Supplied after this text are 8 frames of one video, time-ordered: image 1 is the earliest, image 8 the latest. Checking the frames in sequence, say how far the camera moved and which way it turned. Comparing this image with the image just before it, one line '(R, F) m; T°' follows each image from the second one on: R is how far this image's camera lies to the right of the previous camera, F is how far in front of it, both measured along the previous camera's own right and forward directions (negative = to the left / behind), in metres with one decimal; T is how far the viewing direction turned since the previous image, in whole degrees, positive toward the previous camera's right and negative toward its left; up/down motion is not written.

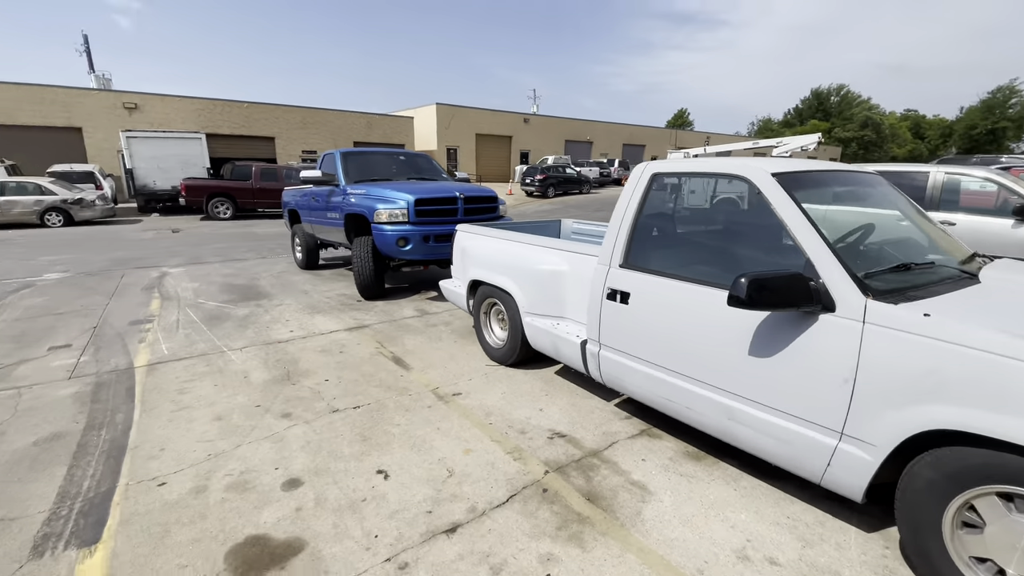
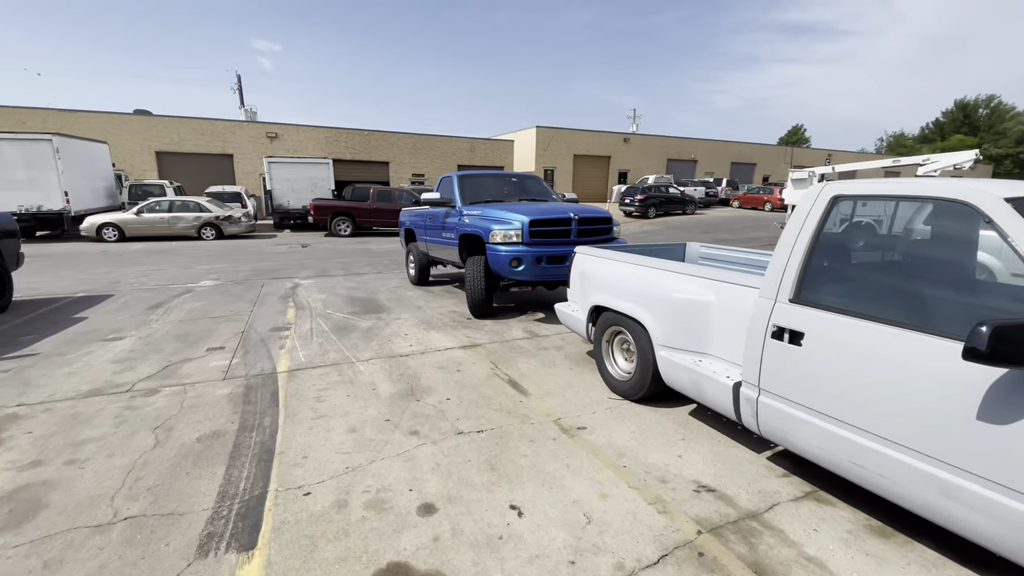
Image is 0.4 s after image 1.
(-0.3, +0.1) m; -11°
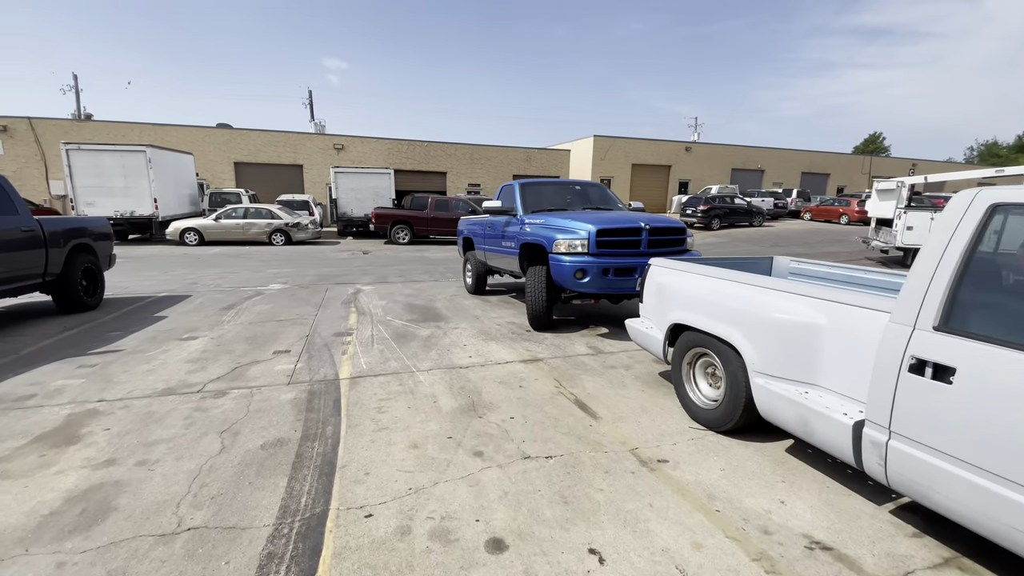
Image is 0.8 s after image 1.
(-0.2, +0.2) m; -6°
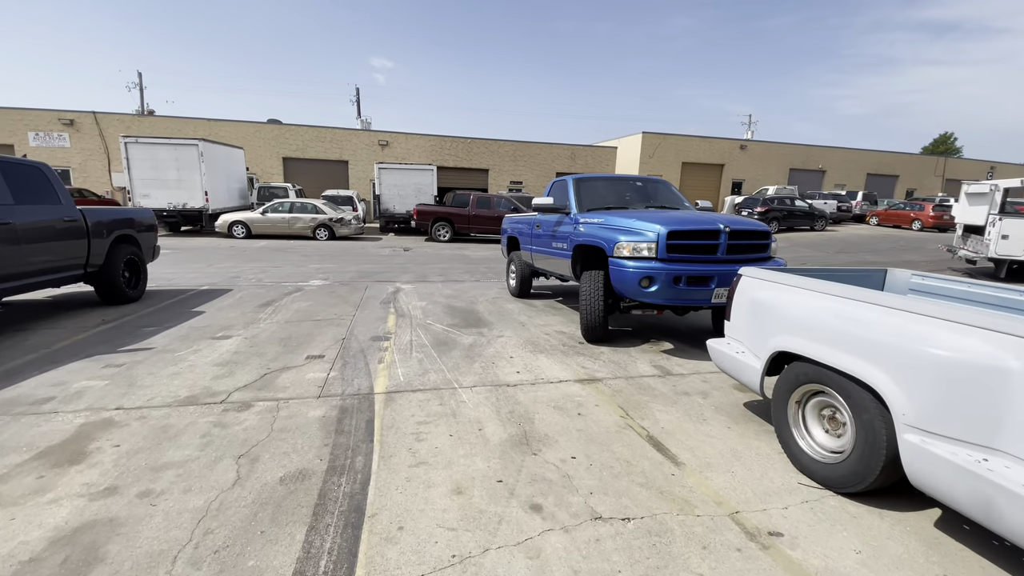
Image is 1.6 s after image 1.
(-0.2, +0.6) m; -4°
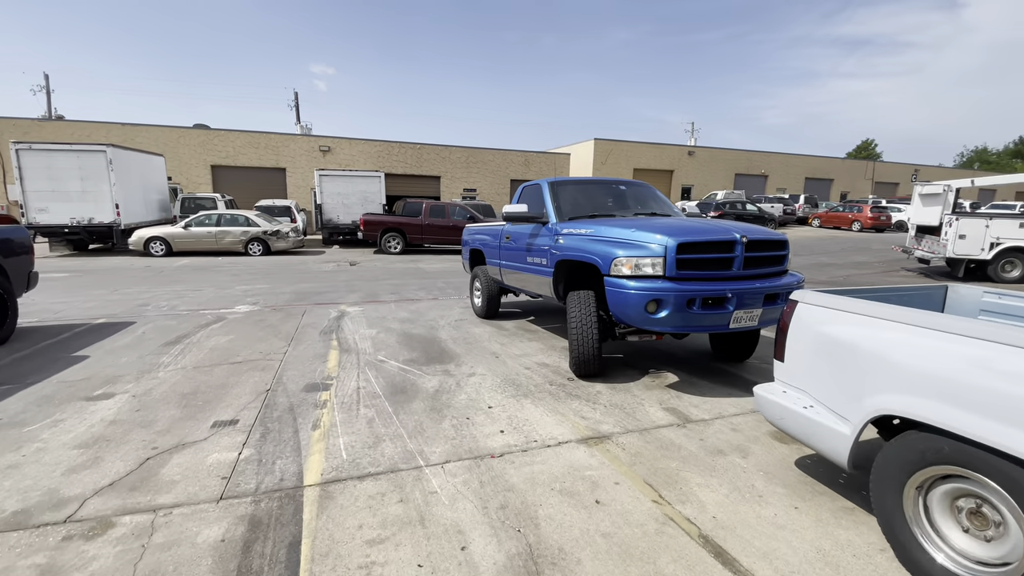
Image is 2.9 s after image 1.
(-0.2, +1.0) m; +6°
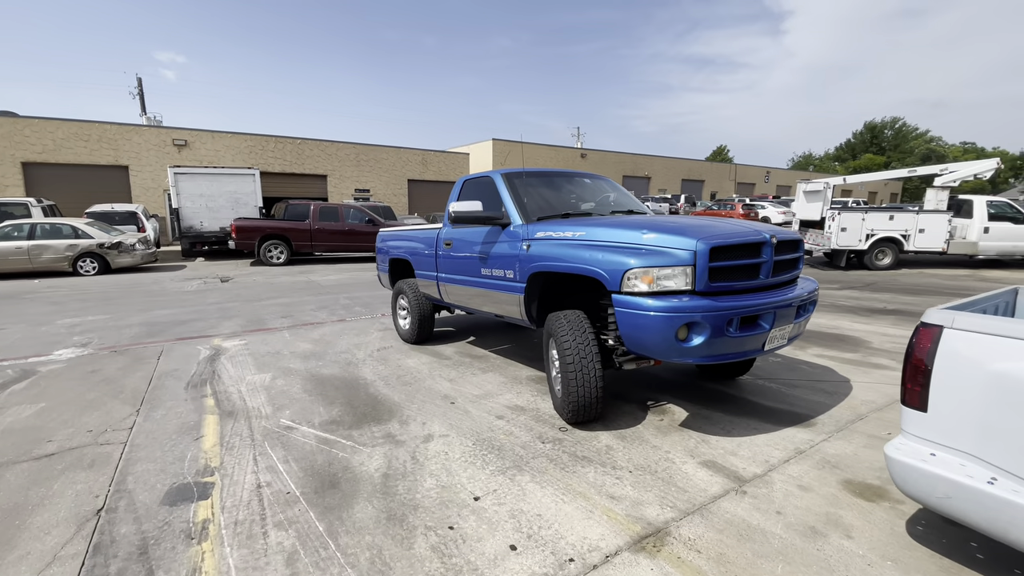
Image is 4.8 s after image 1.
(-0.5, +1.3) m; +13°
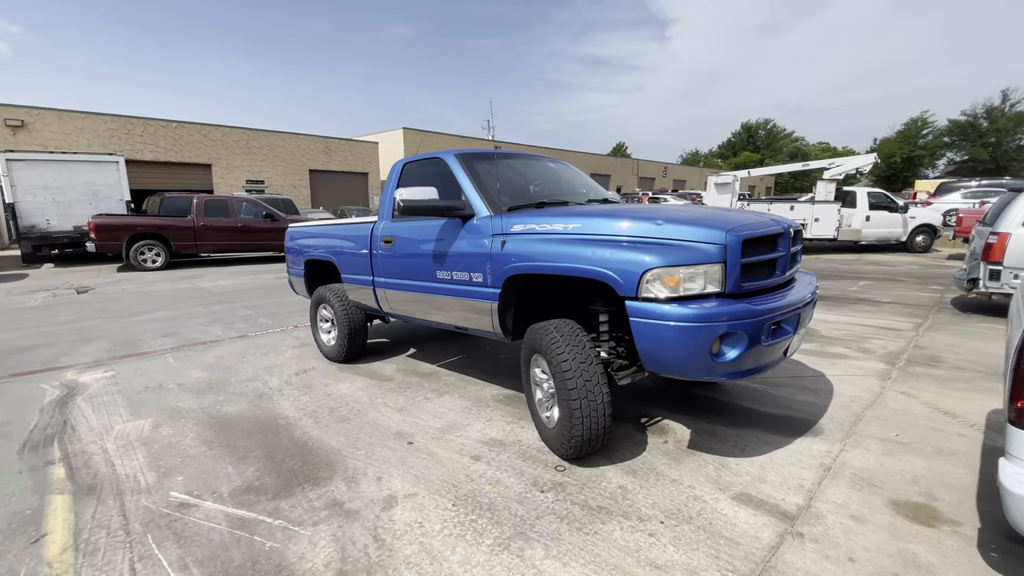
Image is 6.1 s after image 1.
(-0.4, +0.8) m; +11°
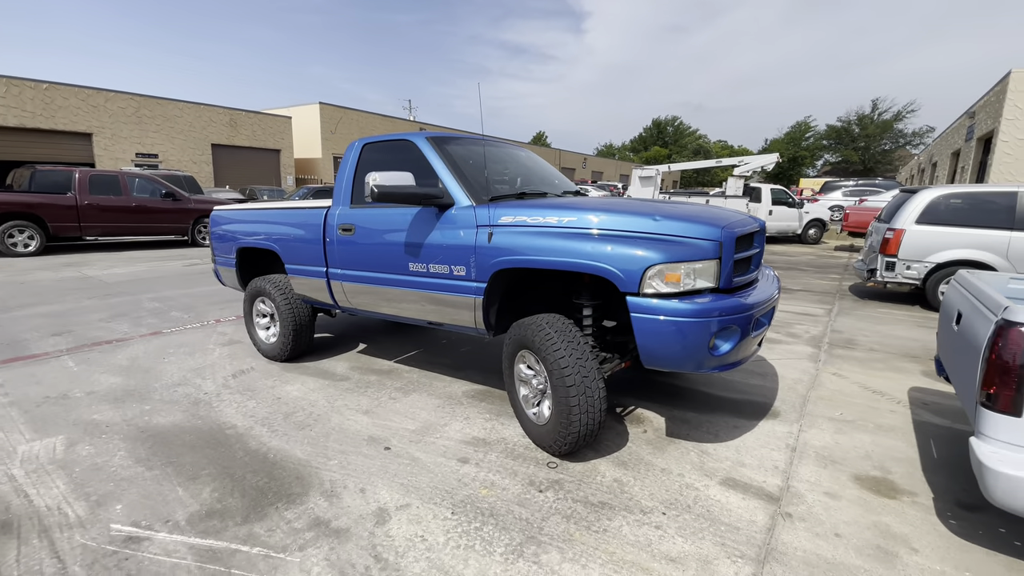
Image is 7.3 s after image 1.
(-0.4, +0.2) m; +10°
